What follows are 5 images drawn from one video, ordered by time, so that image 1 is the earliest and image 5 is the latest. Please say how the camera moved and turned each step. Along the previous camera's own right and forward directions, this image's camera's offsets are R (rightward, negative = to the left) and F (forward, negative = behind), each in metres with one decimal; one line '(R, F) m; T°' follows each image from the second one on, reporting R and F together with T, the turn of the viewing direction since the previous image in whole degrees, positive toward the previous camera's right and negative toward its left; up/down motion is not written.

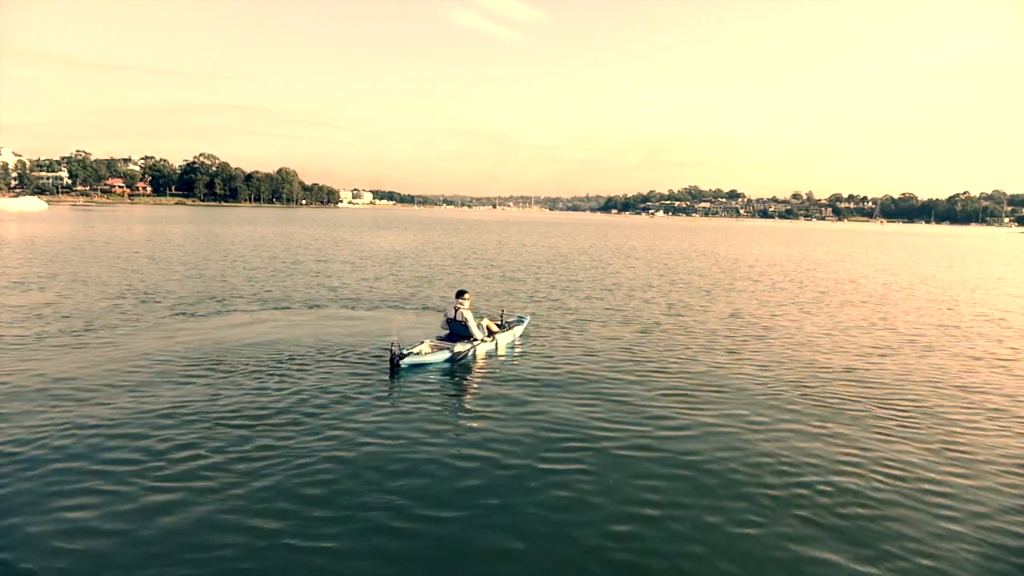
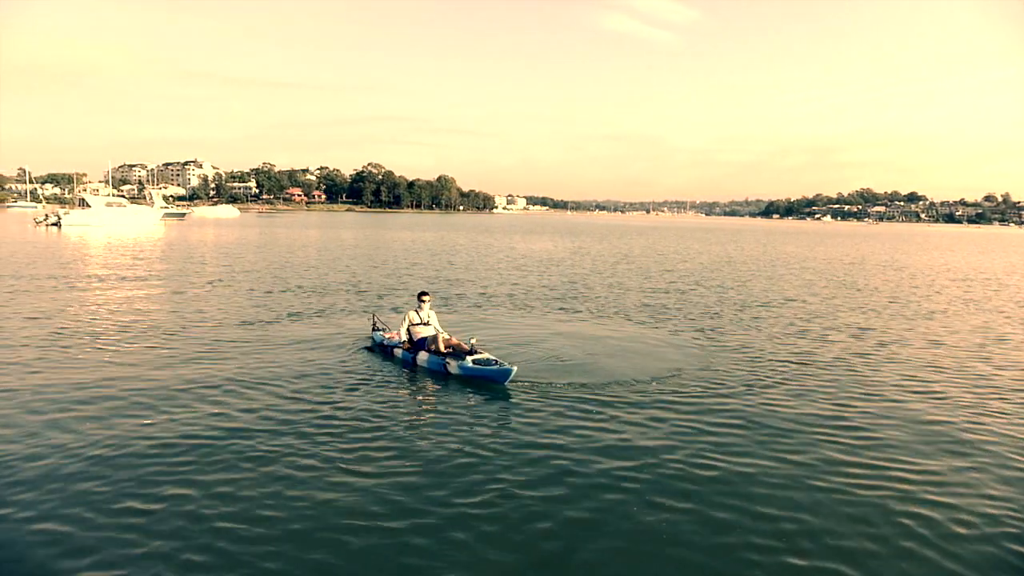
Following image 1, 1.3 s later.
(+0.7, -0.4) m; -4°
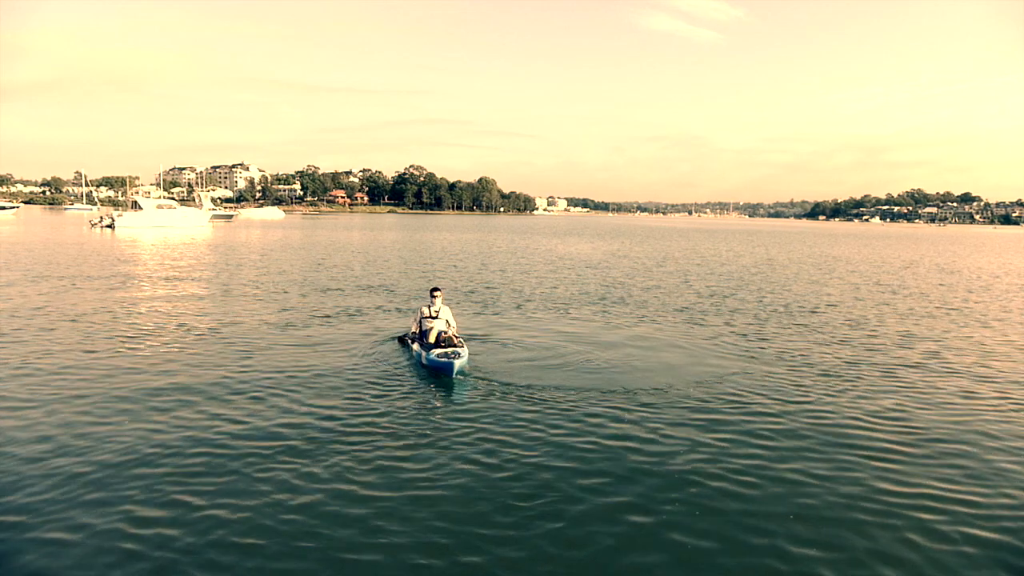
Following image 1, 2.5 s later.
(+0.4, 0.0) m; -3°
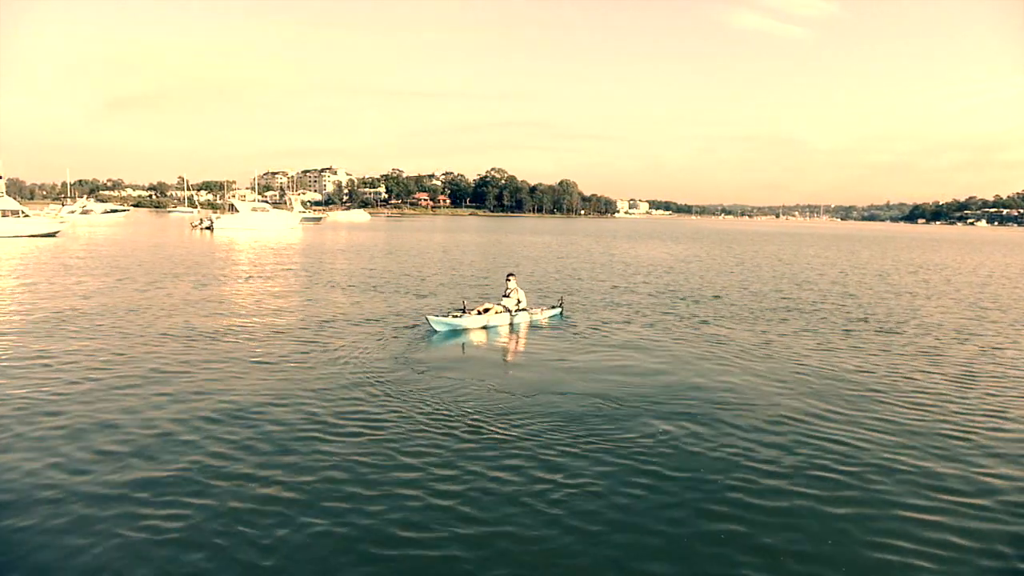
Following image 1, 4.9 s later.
(+0.7, +0.1) m; -7°
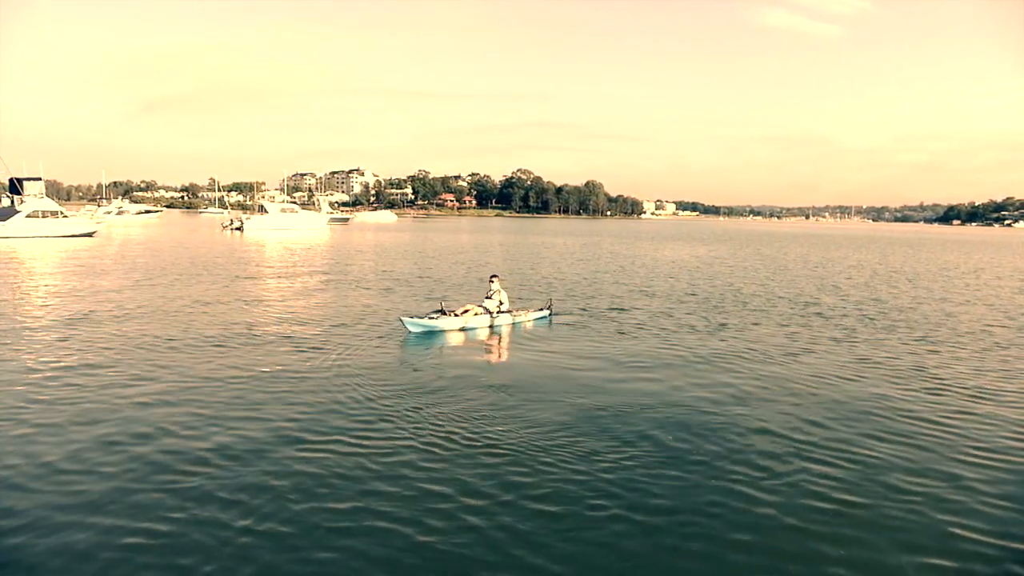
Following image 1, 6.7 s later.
(+0.6, -0.1) m; -2°
